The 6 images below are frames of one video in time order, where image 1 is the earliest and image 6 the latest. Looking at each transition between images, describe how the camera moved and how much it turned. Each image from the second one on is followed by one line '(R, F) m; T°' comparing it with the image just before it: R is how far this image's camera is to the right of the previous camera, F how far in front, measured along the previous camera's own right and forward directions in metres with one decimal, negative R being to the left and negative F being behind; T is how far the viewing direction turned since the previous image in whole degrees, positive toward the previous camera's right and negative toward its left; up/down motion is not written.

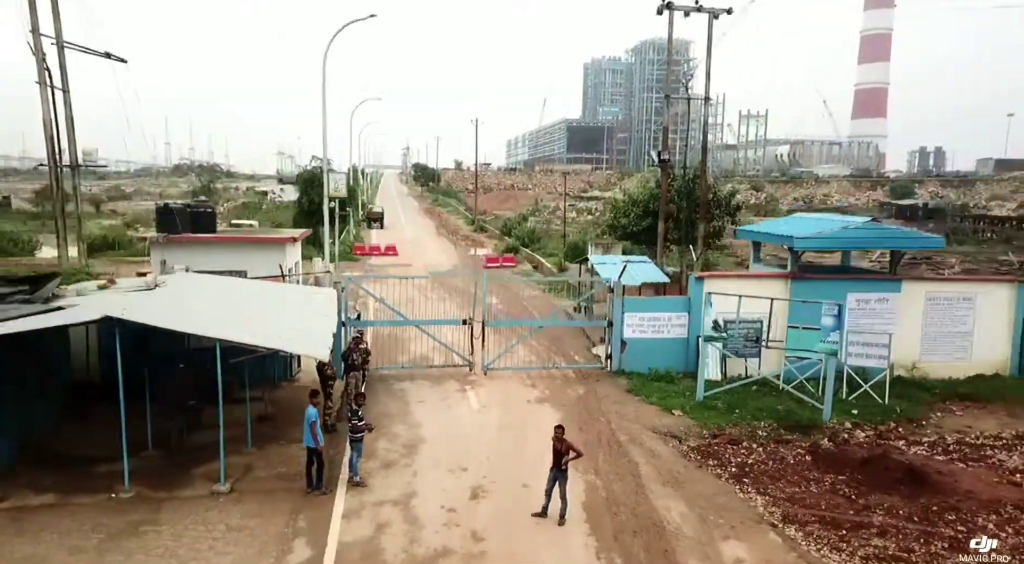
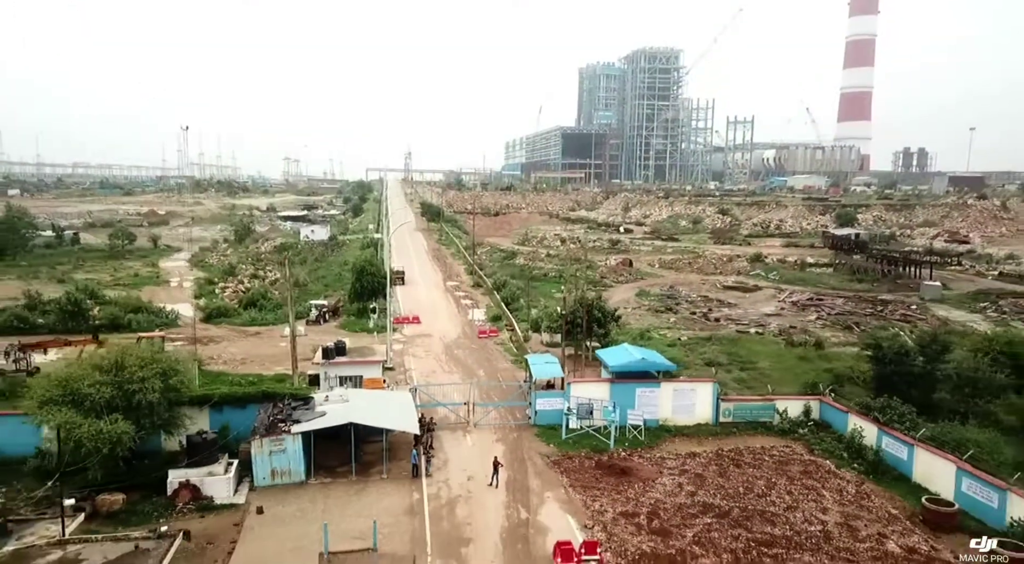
(+0.3, -4.4) m; 0°
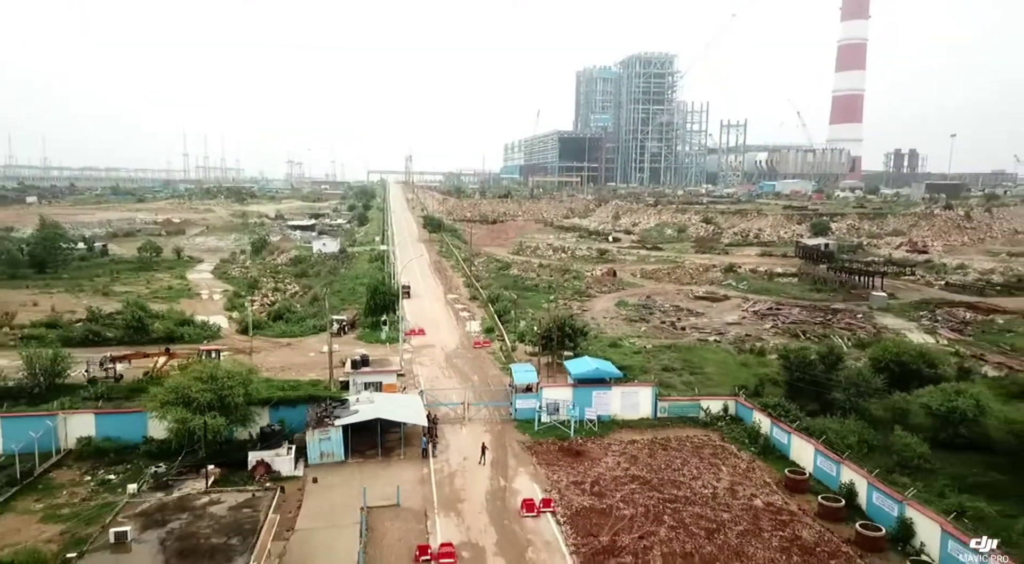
(+0.2, -2.4) m; 0°
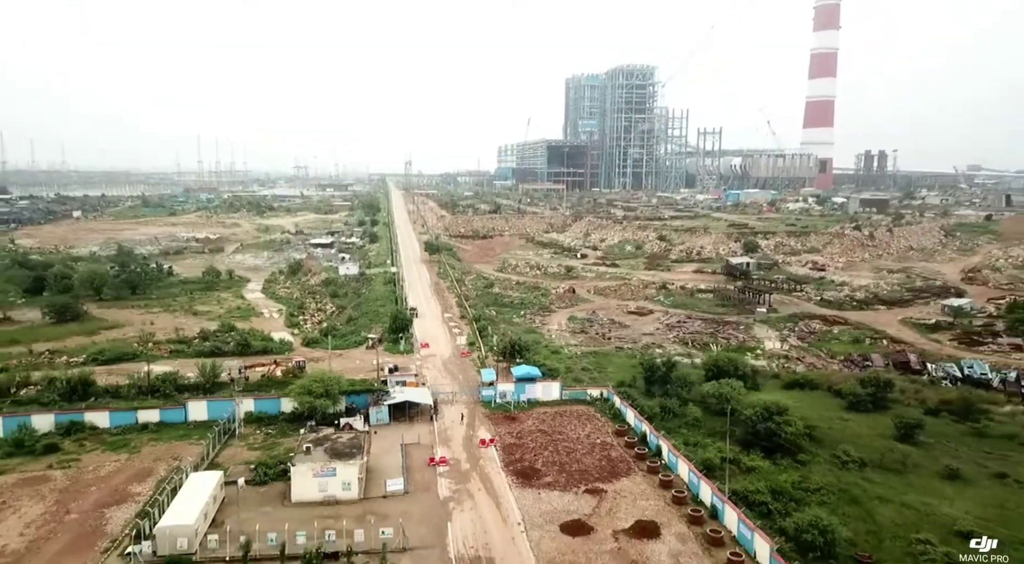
(+0.9, -7.8) m; 0°
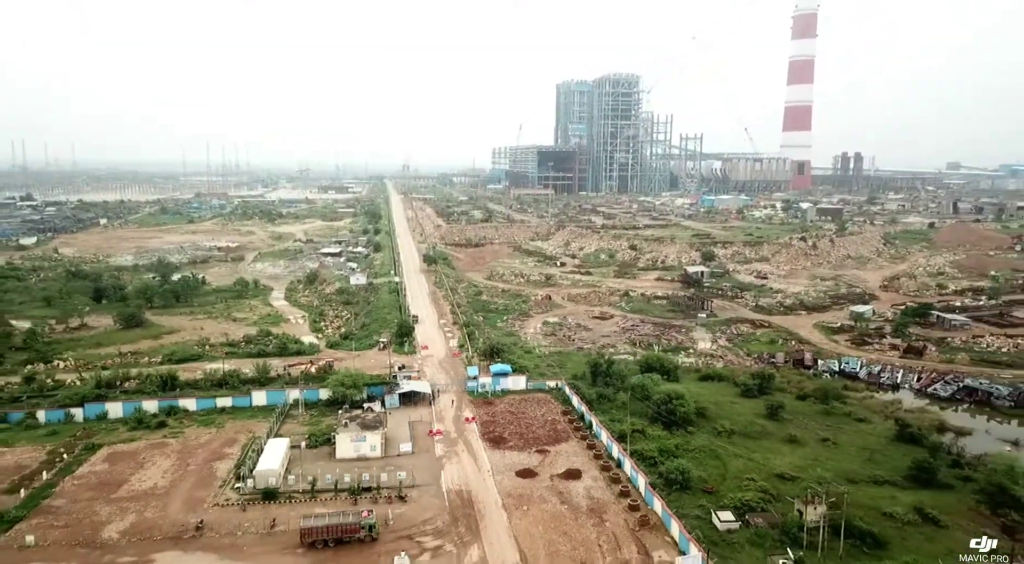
(+0.7, -6.1) m; 0°
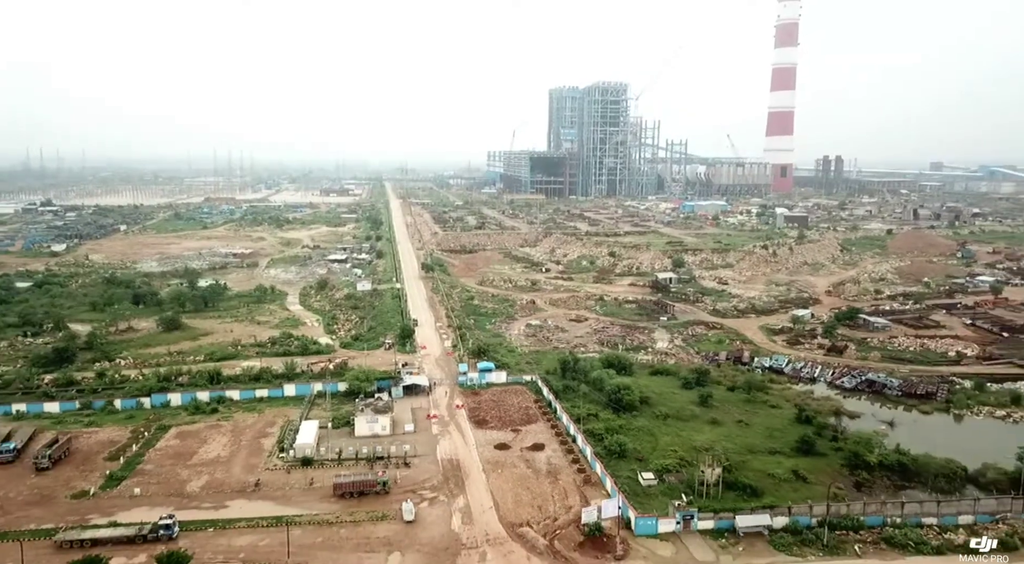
(+0.7, -5.4) m; 0°
